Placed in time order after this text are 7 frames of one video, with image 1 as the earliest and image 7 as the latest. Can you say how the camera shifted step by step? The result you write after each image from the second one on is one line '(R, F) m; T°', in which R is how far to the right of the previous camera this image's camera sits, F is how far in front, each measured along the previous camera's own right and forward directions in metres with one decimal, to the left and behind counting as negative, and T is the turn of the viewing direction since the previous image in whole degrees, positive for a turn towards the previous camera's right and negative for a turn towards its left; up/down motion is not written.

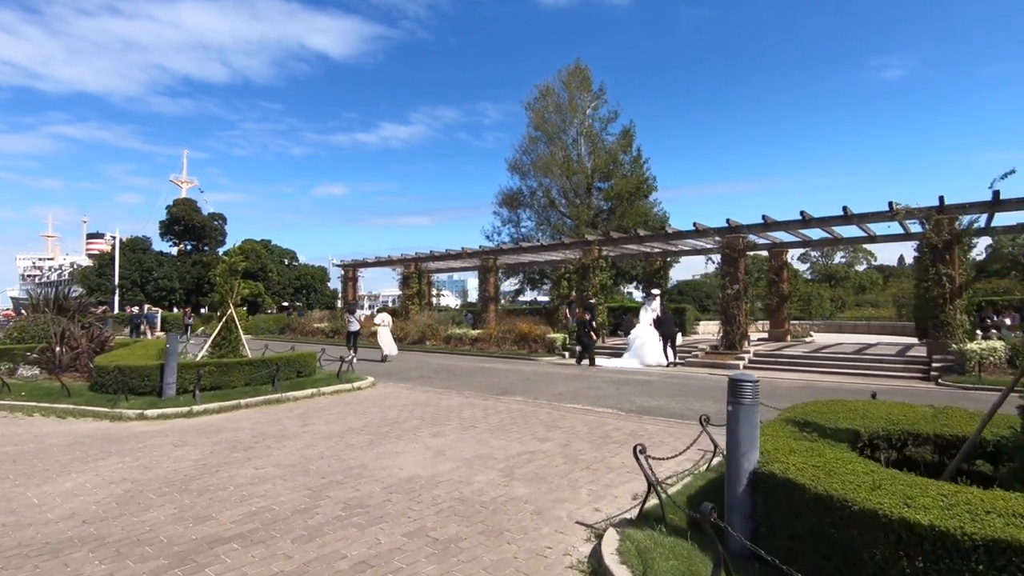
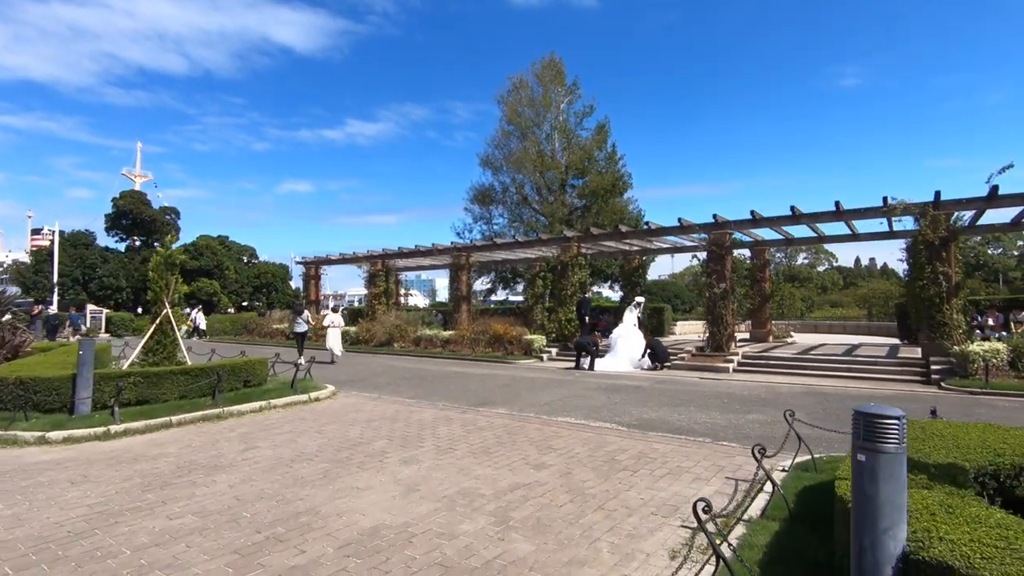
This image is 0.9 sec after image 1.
(-0.2, +1.2) m; +3°
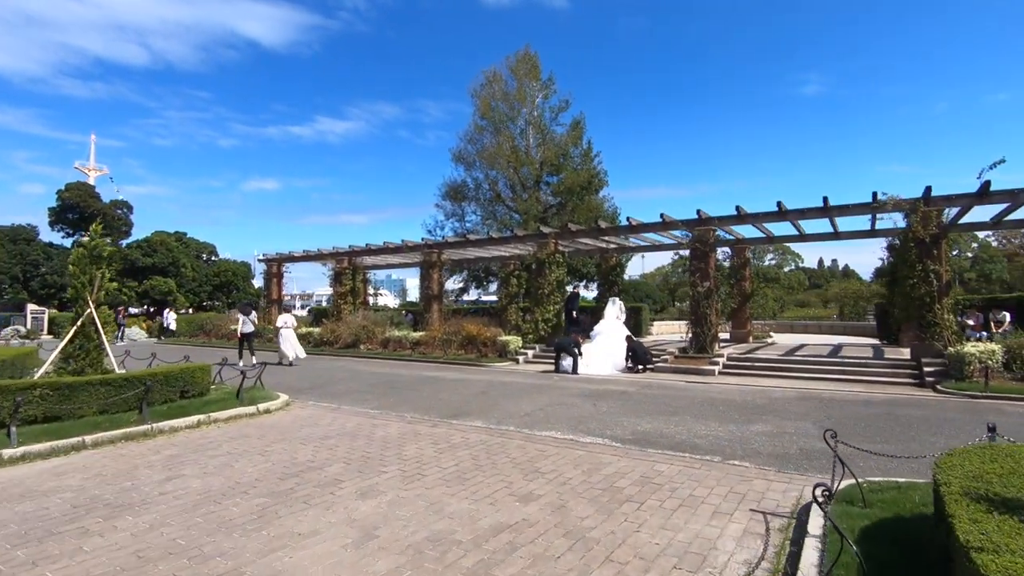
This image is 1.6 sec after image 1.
(-0.1, +1.0) m; +3°
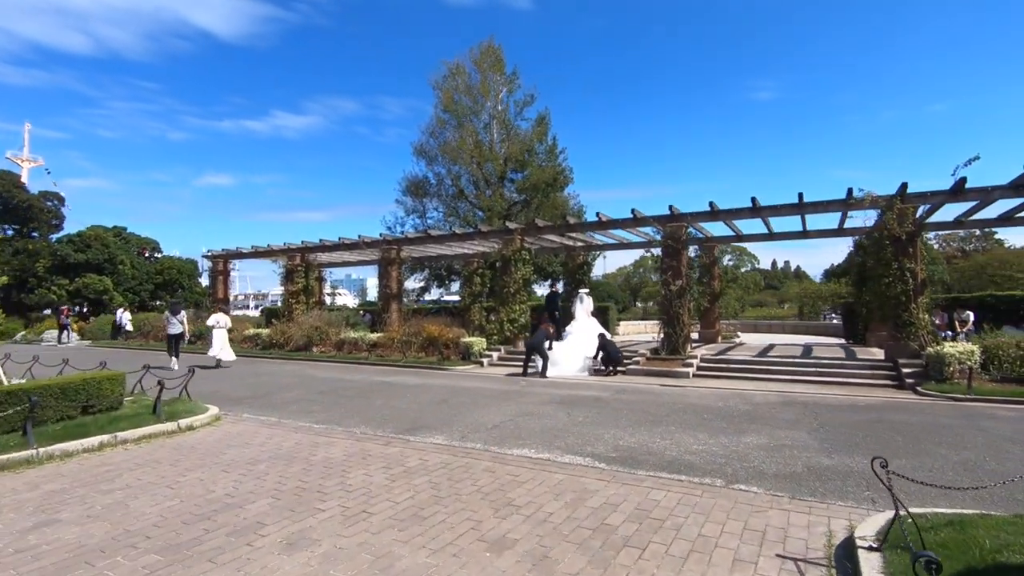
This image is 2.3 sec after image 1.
(0.0, +0.9) m; +4°
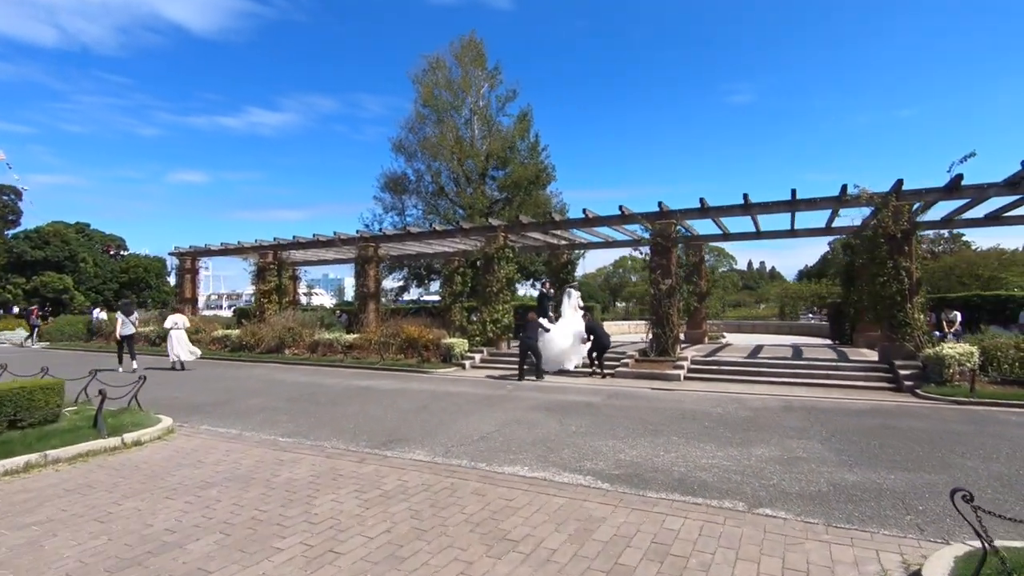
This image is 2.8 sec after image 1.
(-0.1, +0.7) m; +2°
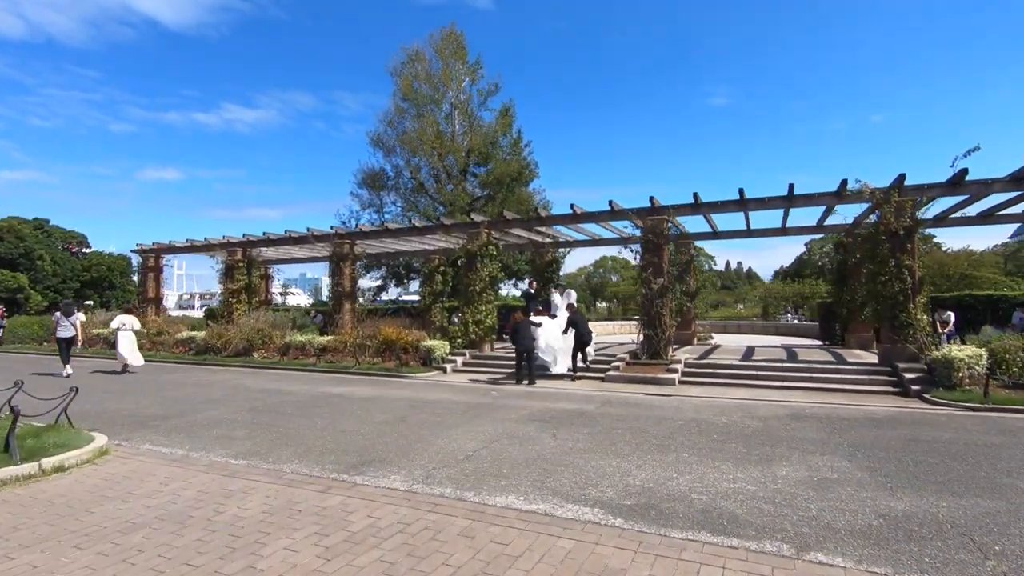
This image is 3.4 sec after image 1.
(-0.1, +0.8) m; +2°
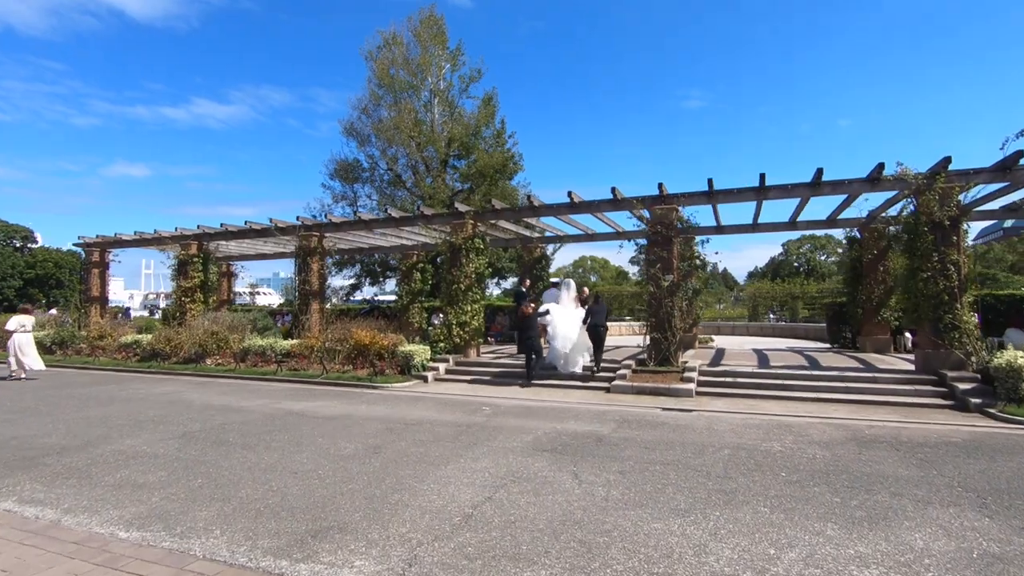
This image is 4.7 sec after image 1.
(-0.3, +1.7) m; +2°
